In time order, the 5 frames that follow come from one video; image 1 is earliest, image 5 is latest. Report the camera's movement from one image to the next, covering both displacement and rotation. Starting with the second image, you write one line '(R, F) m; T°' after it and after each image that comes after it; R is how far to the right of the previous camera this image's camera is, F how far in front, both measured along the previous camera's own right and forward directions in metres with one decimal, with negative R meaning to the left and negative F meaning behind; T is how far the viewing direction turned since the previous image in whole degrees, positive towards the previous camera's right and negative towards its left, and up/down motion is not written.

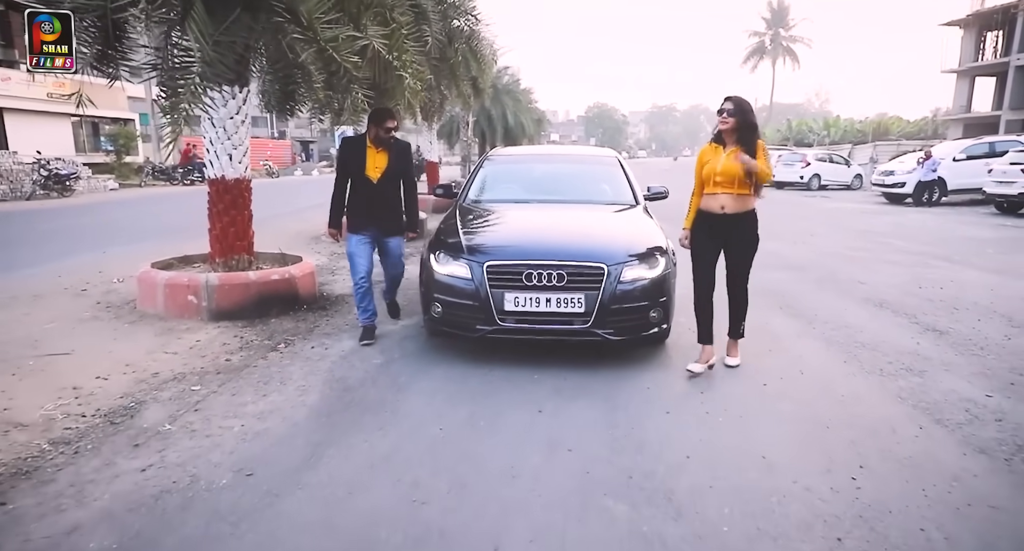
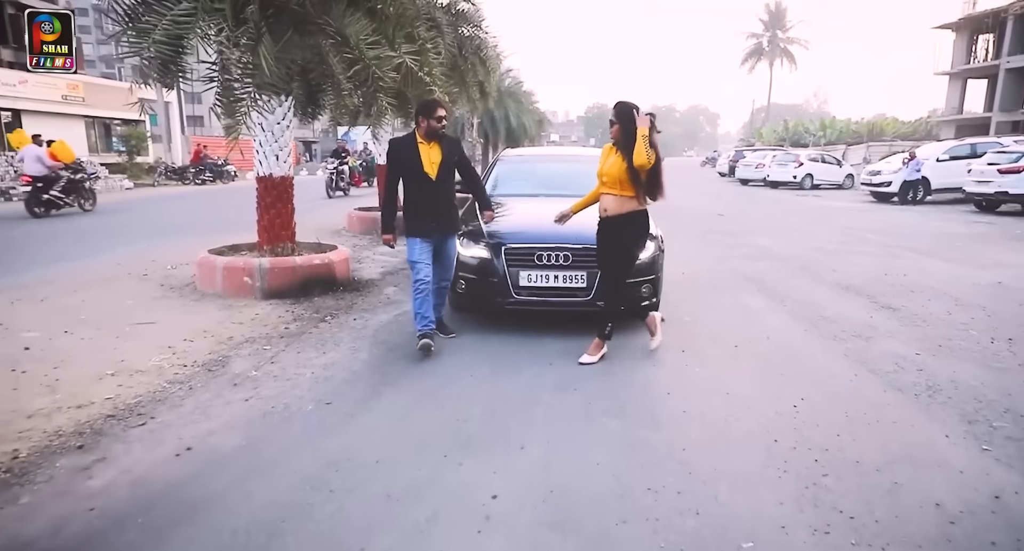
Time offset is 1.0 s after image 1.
(-0.1, -0.8) m; 0°
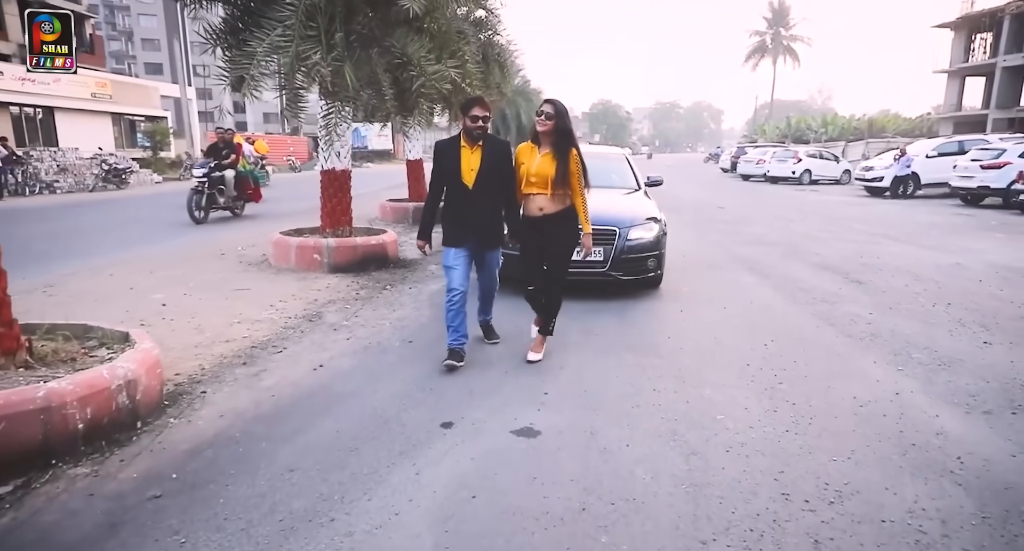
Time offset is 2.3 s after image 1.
(-0.3, -1.1) m; 0°
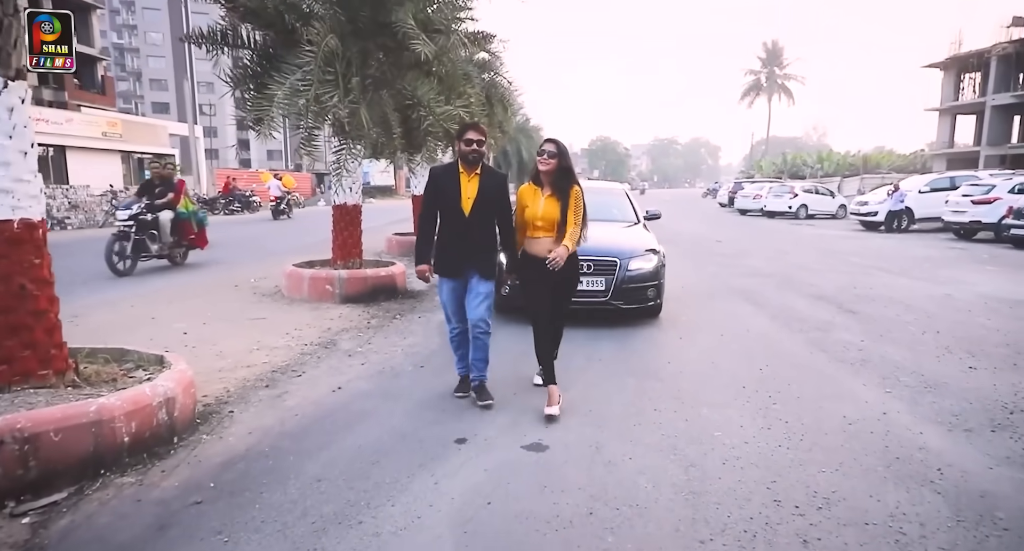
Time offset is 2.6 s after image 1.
(-0.1, -0.3) m; 0°
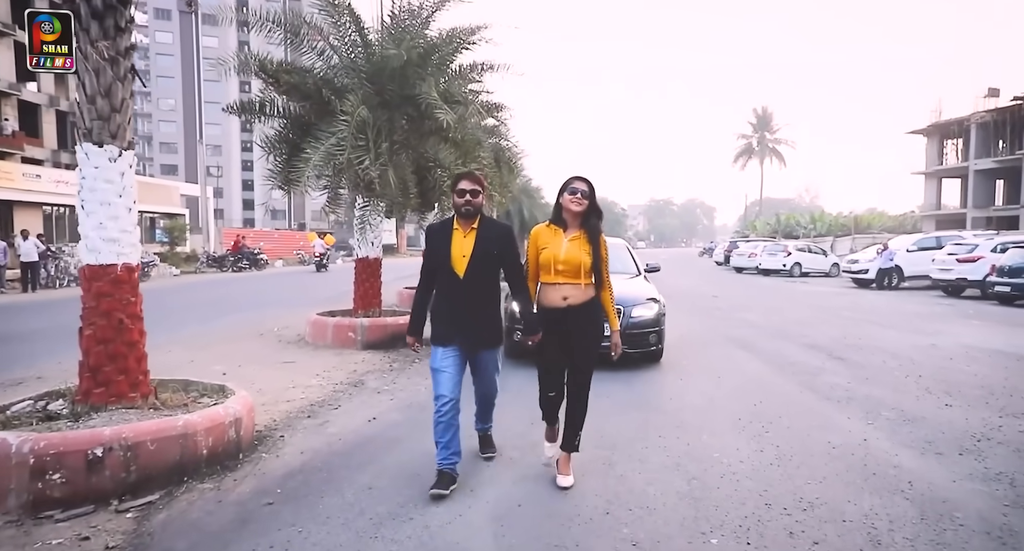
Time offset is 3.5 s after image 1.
(-0.2, -0.5) m; 0°
